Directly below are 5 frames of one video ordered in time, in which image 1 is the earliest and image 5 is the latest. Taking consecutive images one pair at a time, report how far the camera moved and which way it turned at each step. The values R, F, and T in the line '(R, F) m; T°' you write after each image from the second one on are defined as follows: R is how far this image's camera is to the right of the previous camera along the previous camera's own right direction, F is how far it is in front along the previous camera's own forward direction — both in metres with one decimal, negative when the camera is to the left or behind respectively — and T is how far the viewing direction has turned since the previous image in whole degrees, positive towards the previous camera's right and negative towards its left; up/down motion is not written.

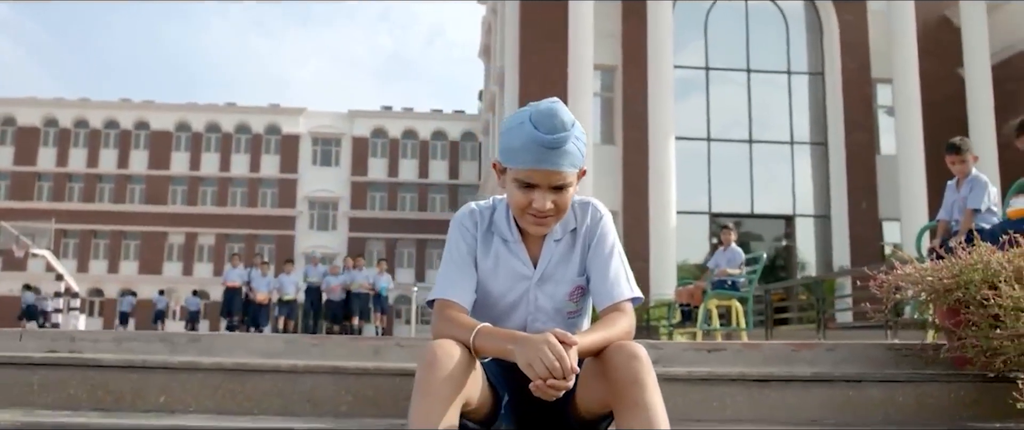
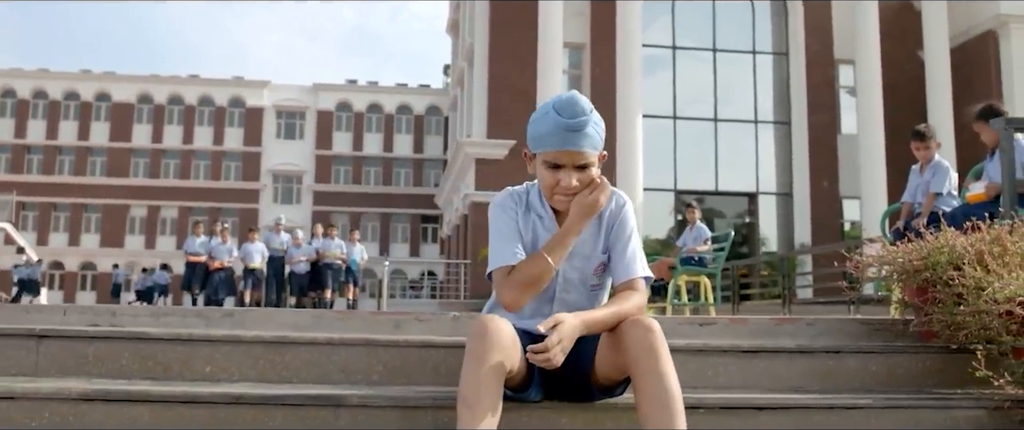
(-0.2, -0.3) m; +2°
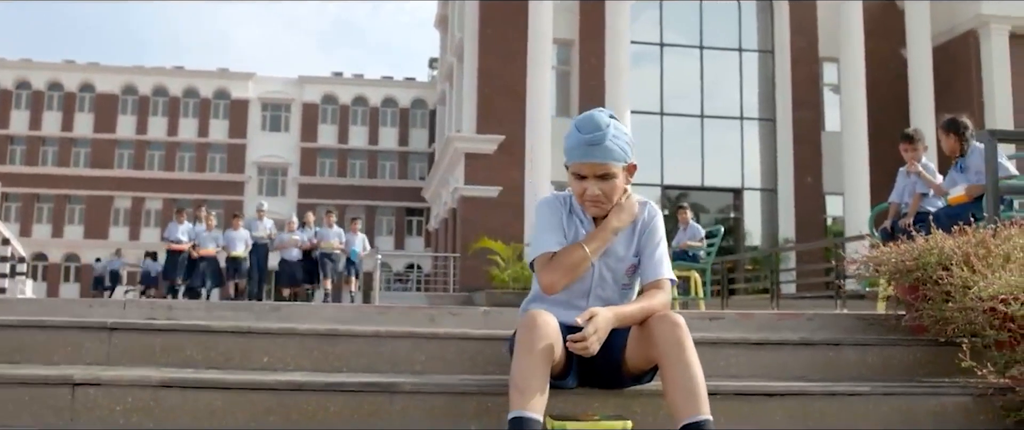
(-0.2, -0.3) m; +1°
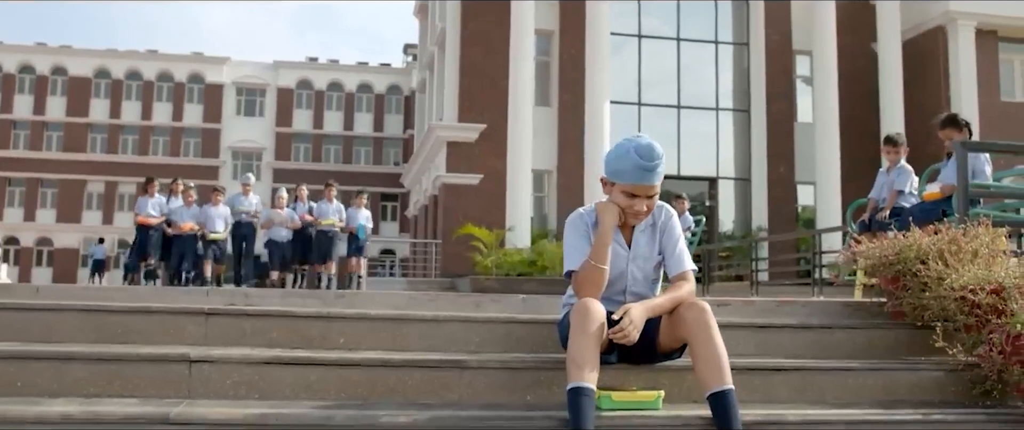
(-0.3, -0.5) m; +2°
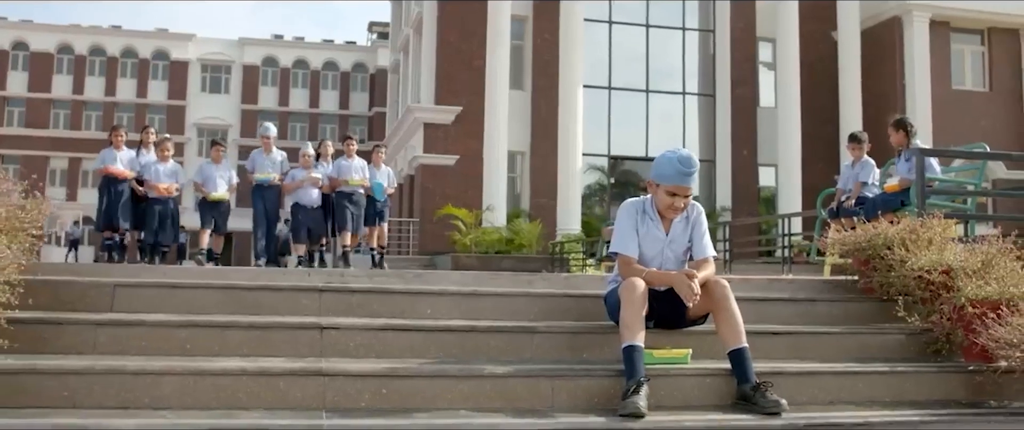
(-0.5, -0.9) m; +3°
